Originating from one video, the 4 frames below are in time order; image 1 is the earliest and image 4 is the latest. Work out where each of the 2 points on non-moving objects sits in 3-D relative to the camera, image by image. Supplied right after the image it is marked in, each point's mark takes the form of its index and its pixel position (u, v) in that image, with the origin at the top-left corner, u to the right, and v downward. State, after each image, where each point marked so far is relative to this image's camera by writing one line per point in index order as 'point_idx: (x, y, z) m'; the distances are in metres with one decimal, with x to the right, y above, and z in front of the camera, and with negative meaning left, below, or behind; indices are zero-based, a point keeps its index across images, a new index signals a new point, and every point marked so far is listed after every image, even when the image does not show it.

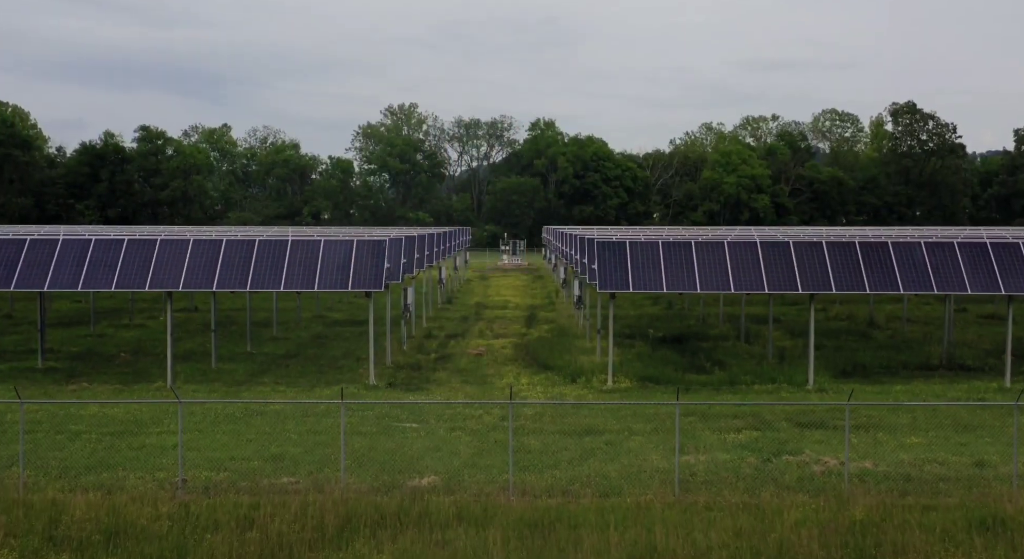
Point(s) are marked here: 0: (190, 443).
0: (-5.7, -2.9, +15.8) m
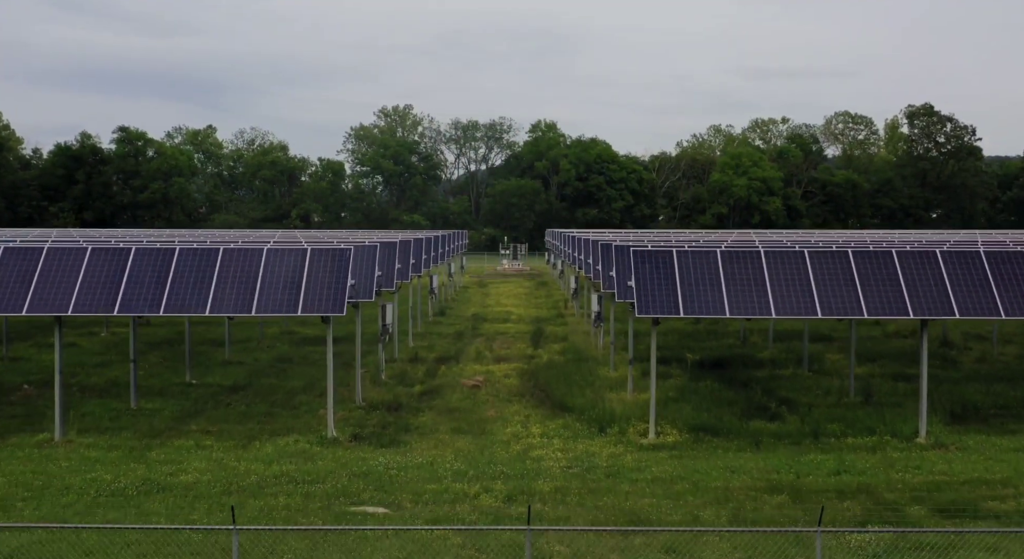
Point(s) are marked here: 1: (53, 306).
0: (-5.6, -3.2, +10.4) m
1: (-7.8, -0.4, +15.1) m
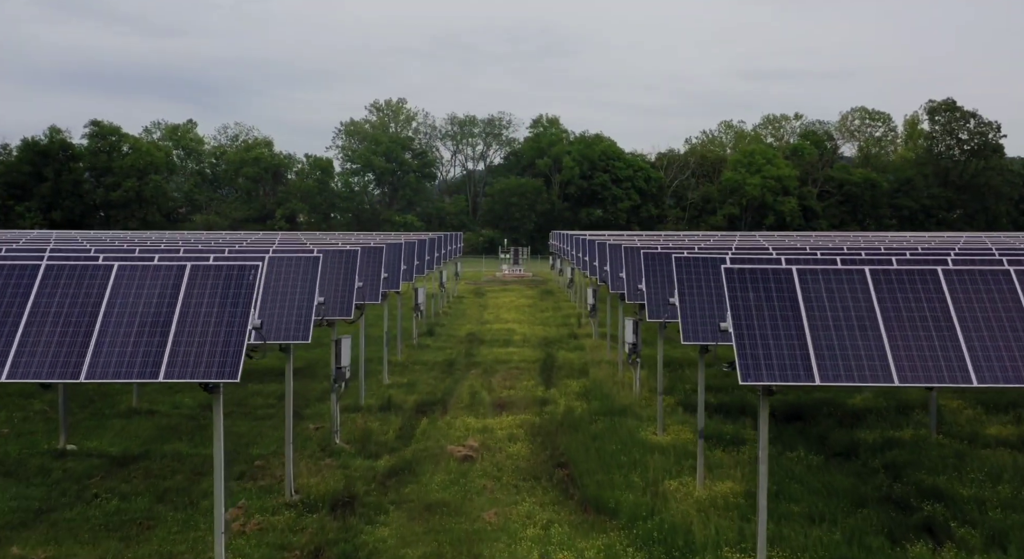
0: (-5.4, -3.6, +4.1) m
1: (-7.7, -0.8, +8.8) m
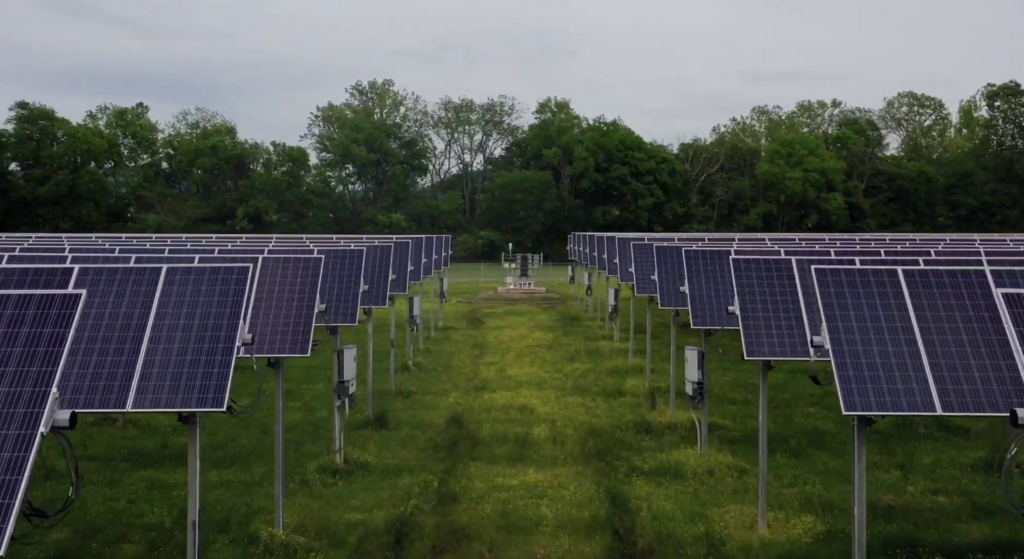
0: (-5.1, -4.3, -9.8) m
1: (-7.3, -1.6, -5.0) m
